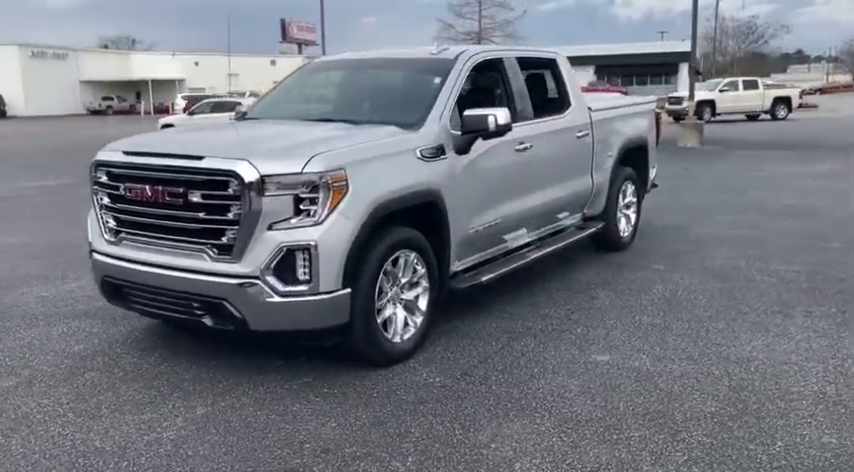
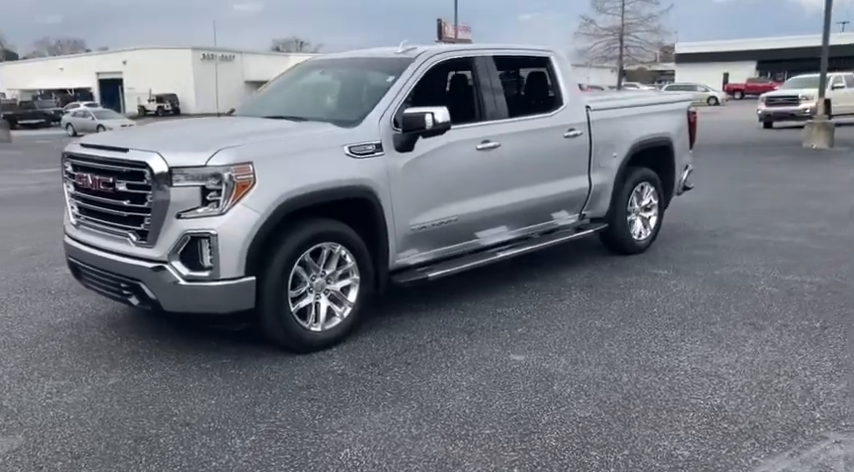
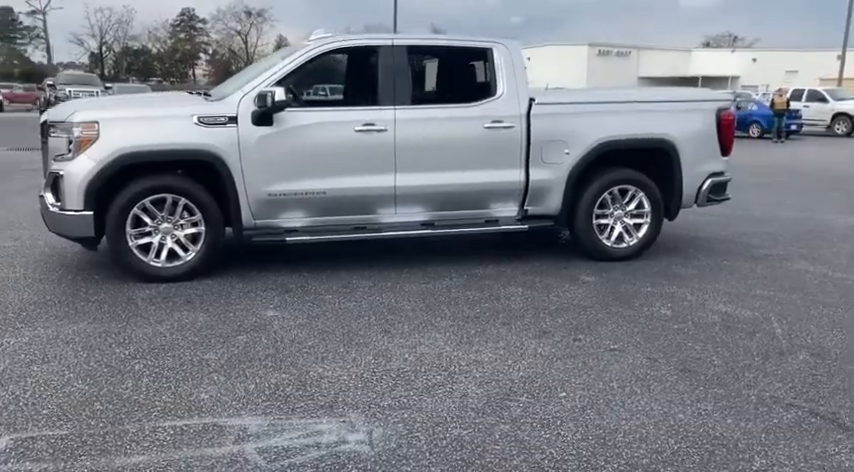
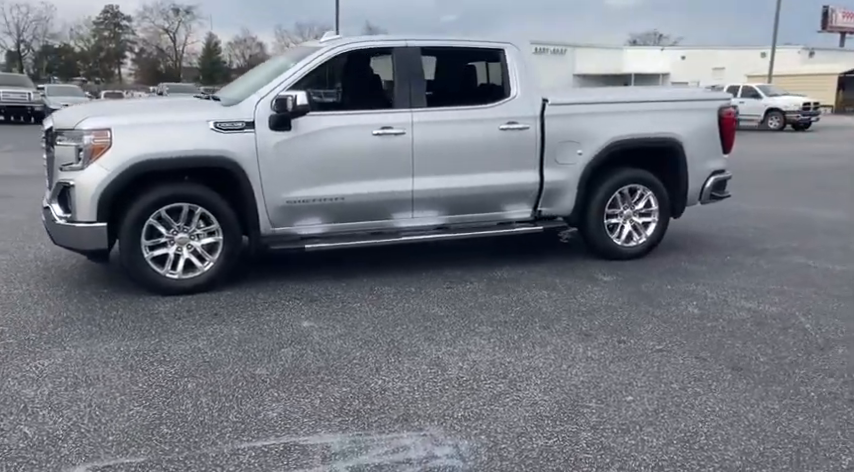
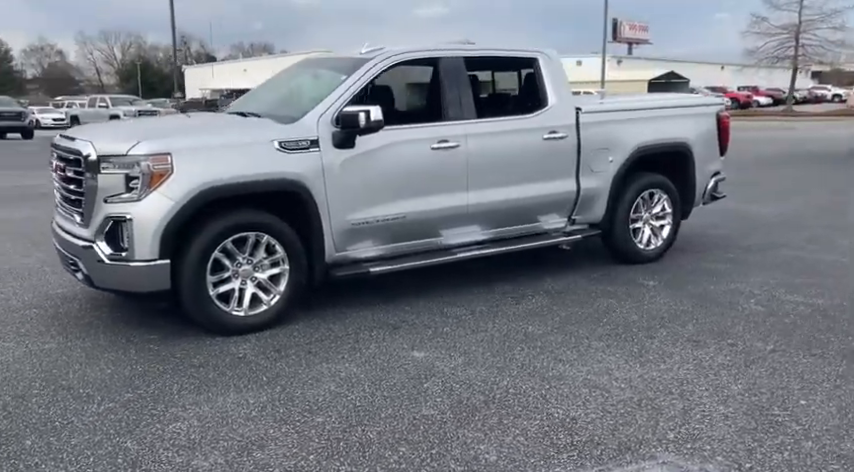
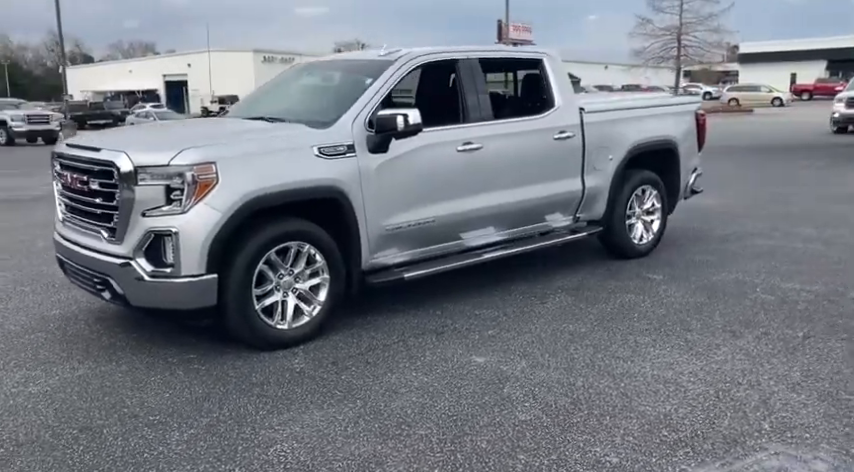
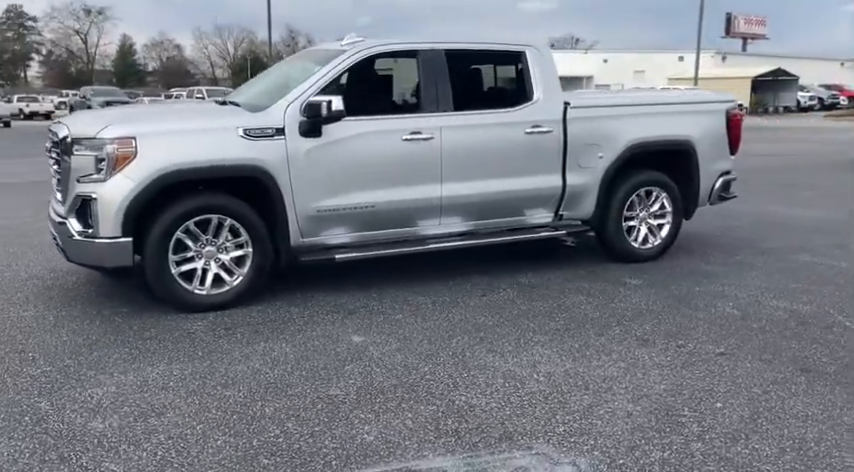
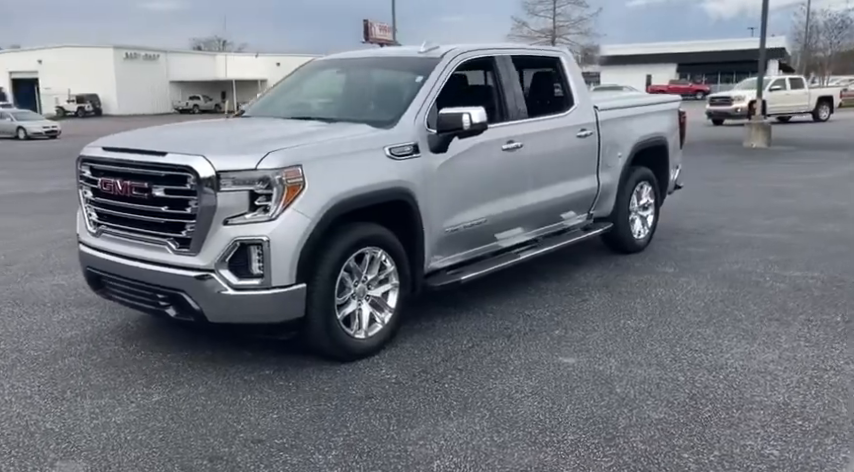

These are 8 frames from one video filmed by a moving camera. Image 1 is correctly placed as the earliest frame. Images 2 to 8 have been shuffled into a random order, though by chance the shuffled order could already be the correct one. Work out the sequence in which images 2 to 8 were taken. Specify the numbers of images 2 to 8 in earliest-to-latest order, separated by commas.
8, 2, 6, 5, 7, 4, 3
